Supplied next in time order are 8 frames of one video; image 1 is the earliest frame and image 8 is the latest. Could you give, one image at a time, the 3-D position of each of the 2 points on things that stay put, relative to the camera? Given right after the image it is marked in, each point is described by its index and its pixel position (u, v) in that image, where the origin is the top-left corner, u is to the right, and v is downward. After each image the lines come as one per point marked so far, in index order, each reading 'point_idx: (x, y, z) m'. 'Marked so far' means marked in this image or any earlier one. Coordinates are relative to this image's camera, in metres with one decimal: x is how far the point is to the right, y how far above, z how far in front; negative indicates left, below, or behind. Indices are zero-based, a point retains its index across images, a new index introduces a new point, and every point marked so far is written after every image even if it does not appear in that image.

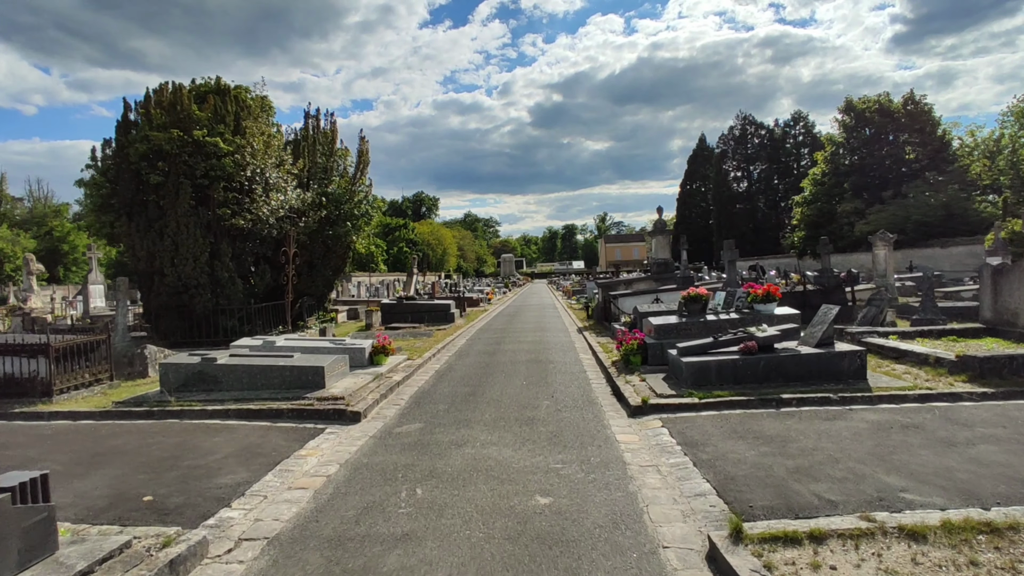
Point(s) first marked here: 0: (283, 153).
0: (-6.7, +4.0, +17.6) m
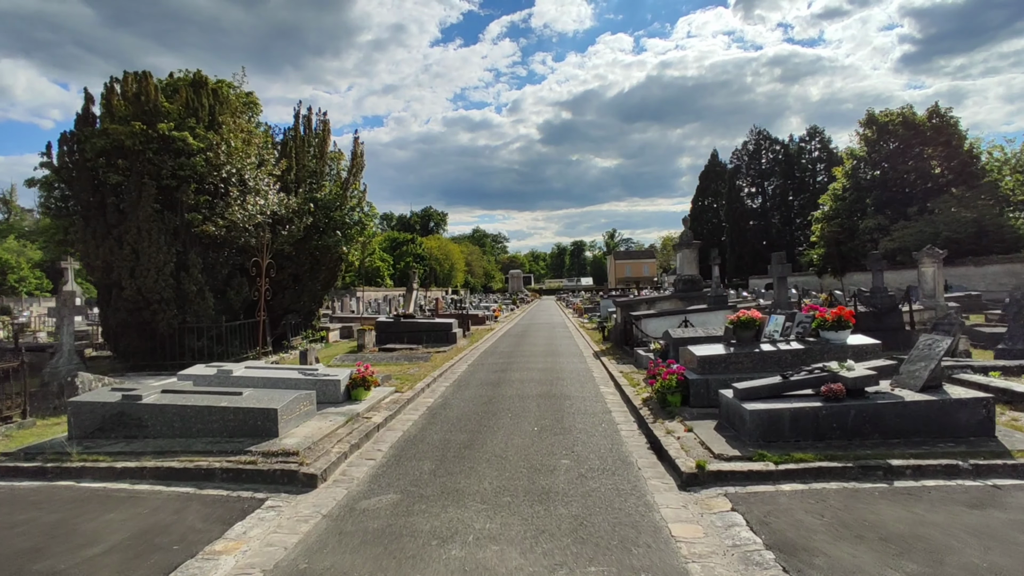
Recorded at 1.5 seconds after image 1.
0: (-6.5, +3.6, +15.8) m
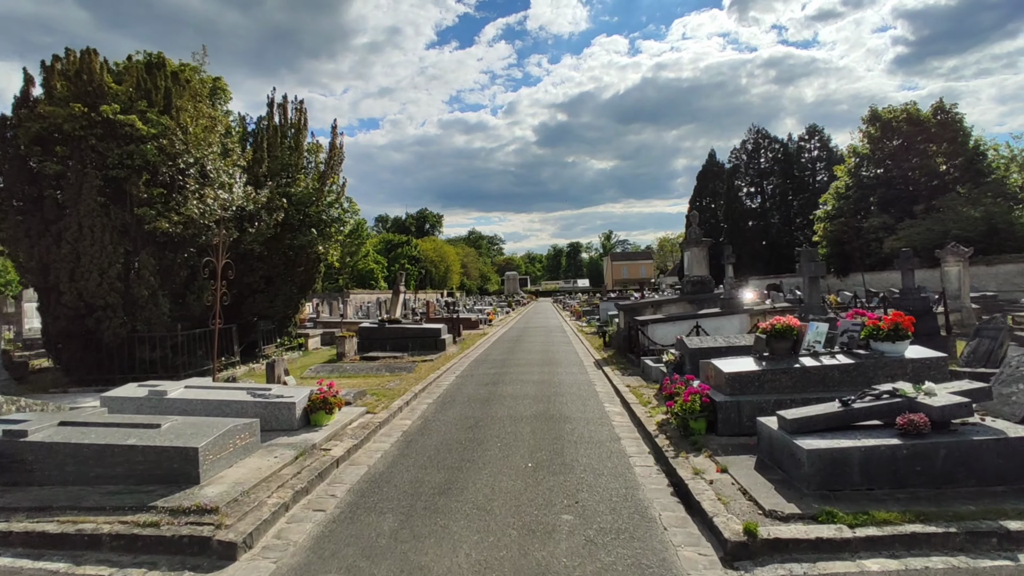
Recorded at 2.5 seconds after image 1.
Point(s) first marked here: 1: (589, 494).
0: (-6.7, +3.5, +14.3) m
1: (+0.7, -1.9, +5.6) m
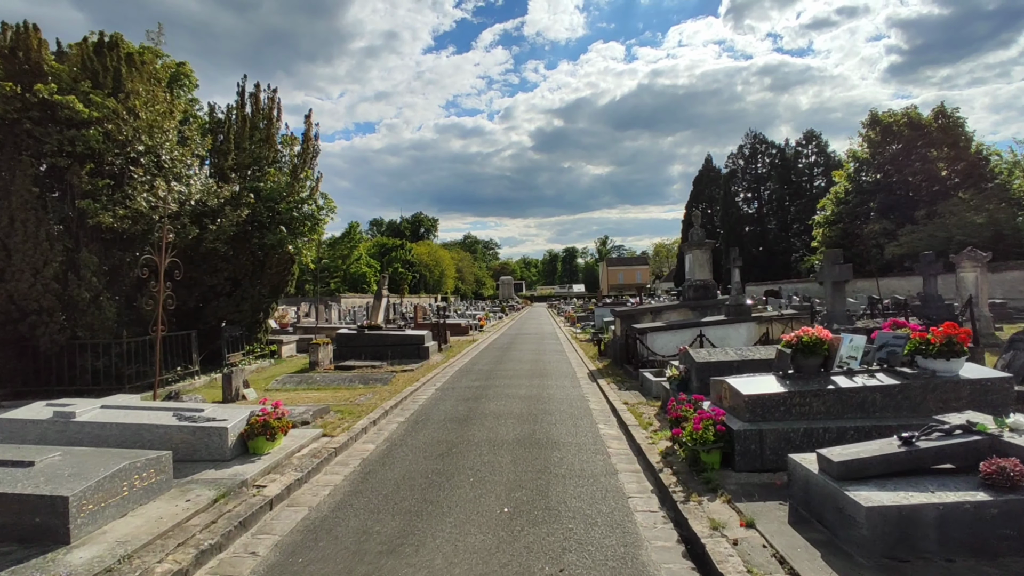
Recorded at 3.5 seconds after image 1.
0: (-7.0, +3.4, +13.0) m
1: (+0.5, -1.9, +4.3) m
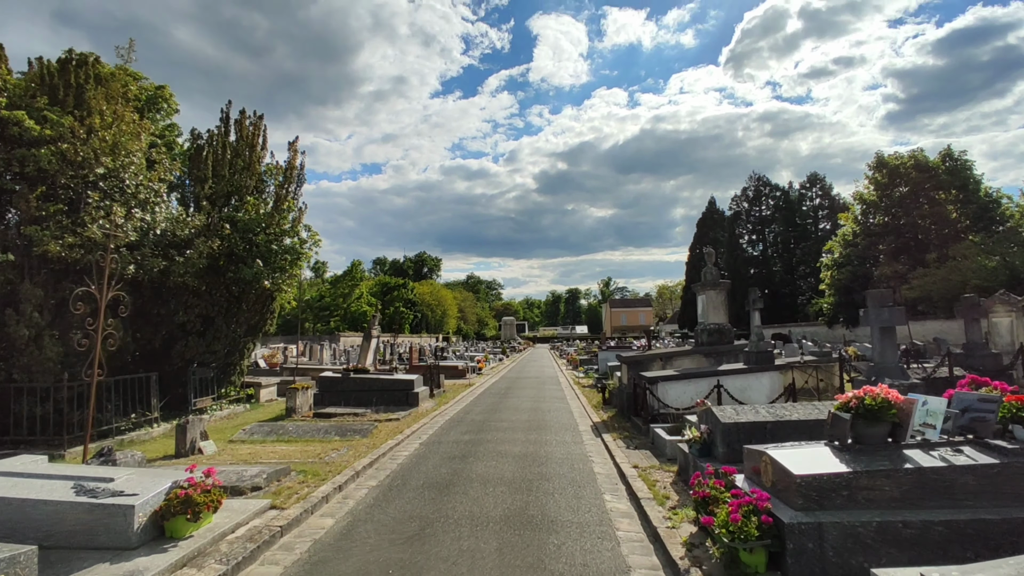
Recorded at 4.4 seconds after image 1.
0: (-7.0, +2.7, +12.0) m
1: (+0.3, -2.2, +3.0) m
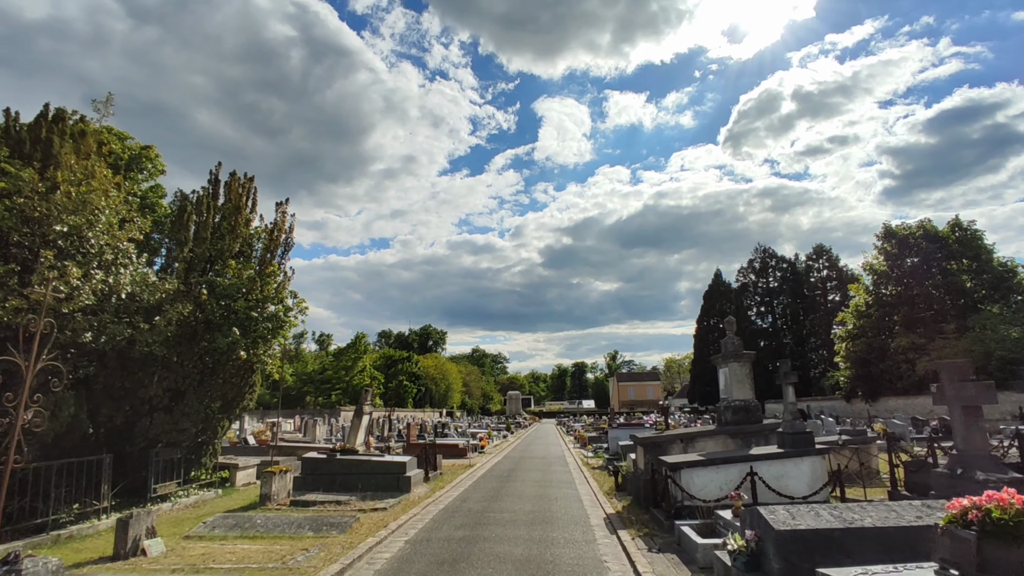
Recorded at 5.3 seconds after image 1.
0: (-7.0, +1.4, +11.2) m
1: (+0.3, -2.3, +1.5) m
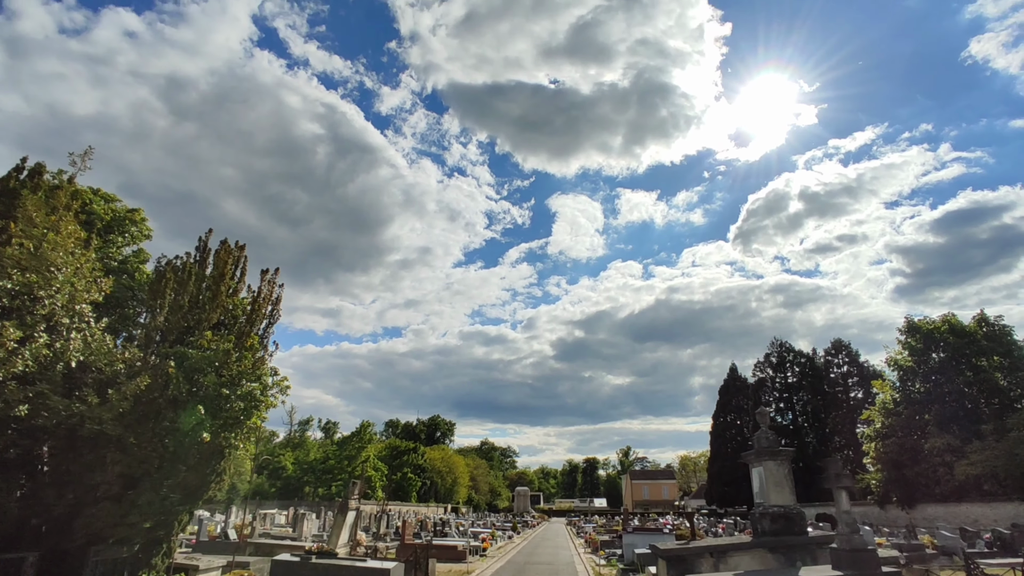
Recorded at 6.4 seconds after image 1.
0: (-6.9, +0.2, +10.2) m
1: (+0.1, -2.1, -0.1) m
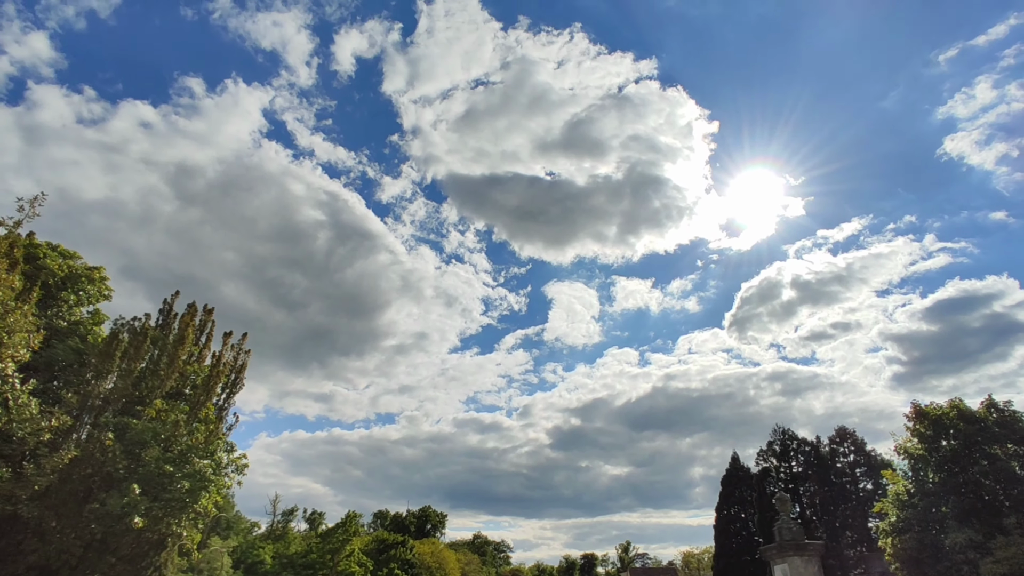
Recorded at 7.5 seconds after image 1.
0: (-7.1, -0.7, +9.1) m
1: (-0.1, -1.6, -1.3) m
